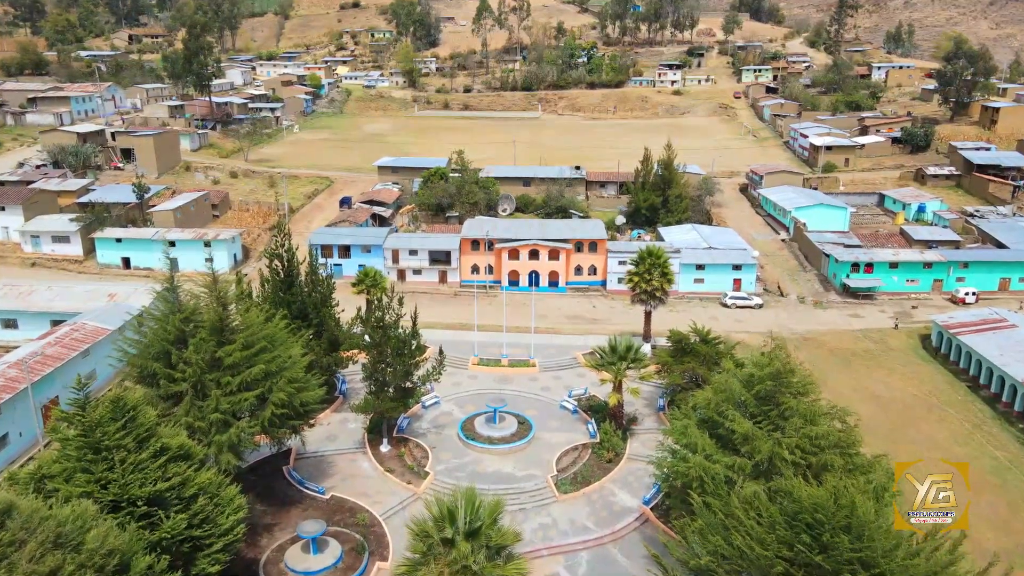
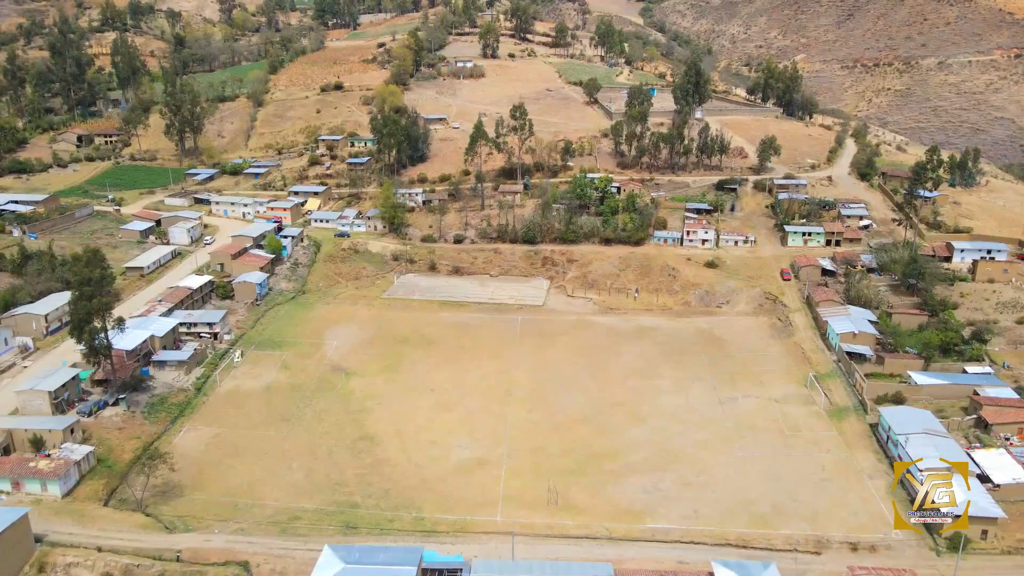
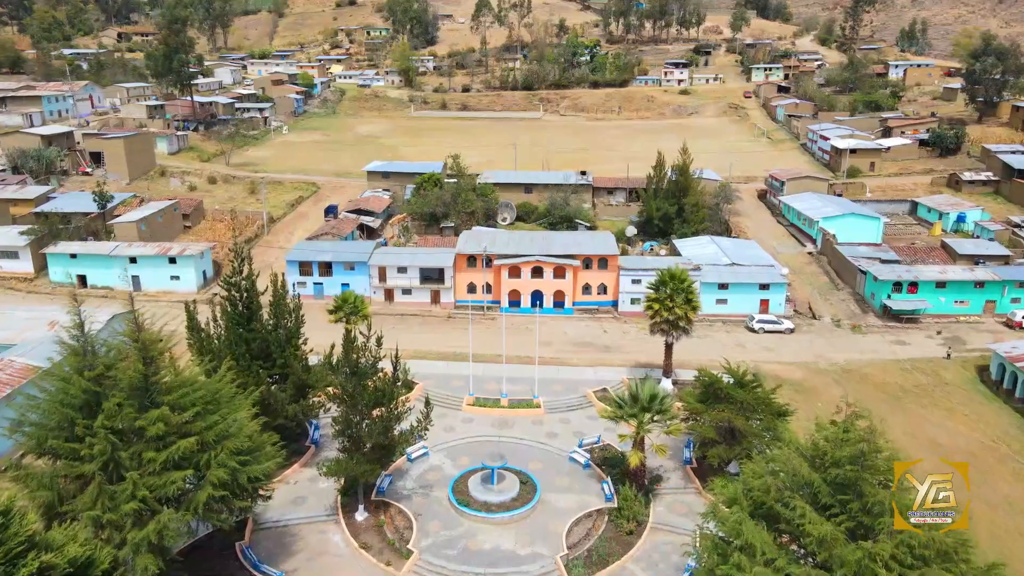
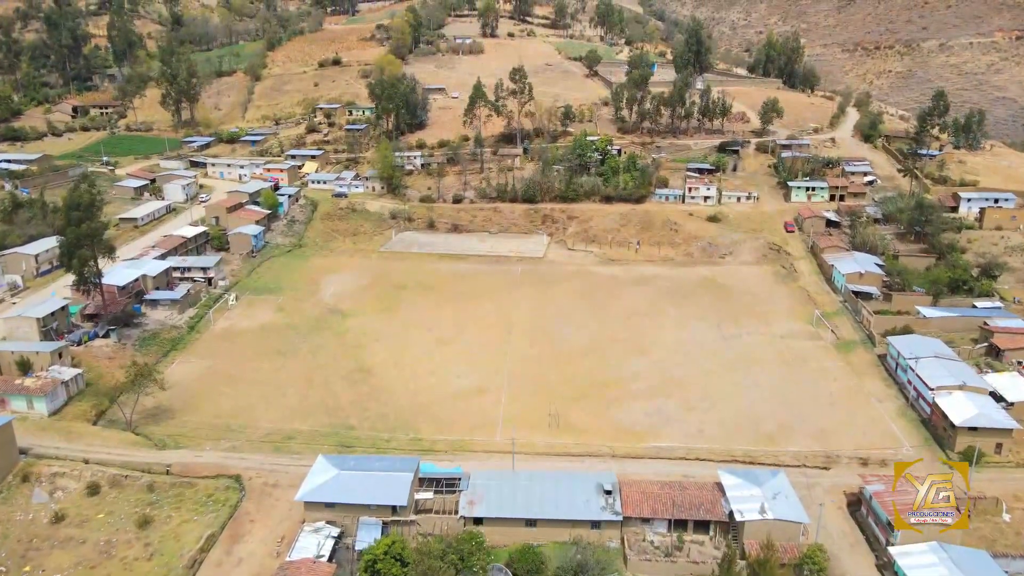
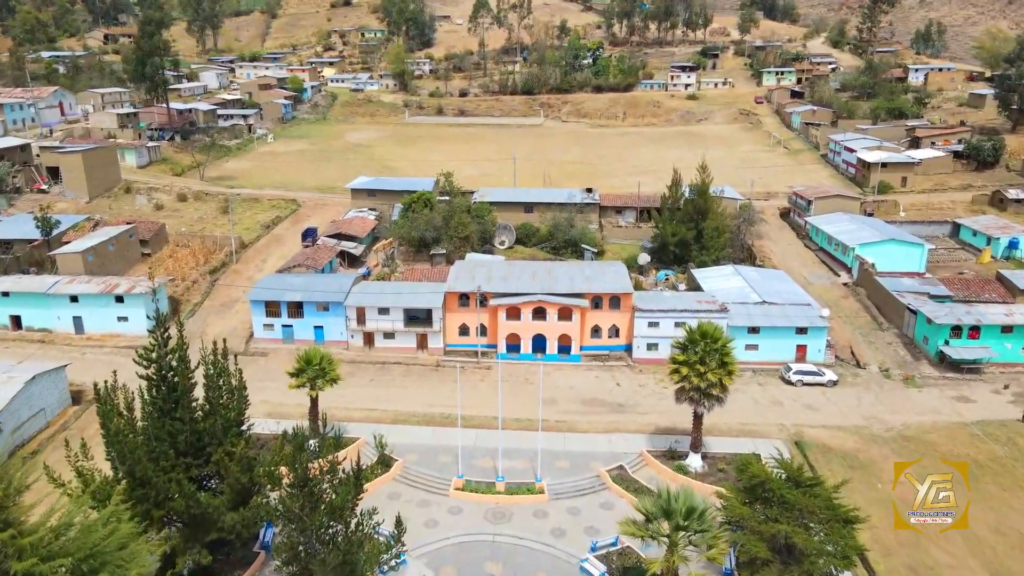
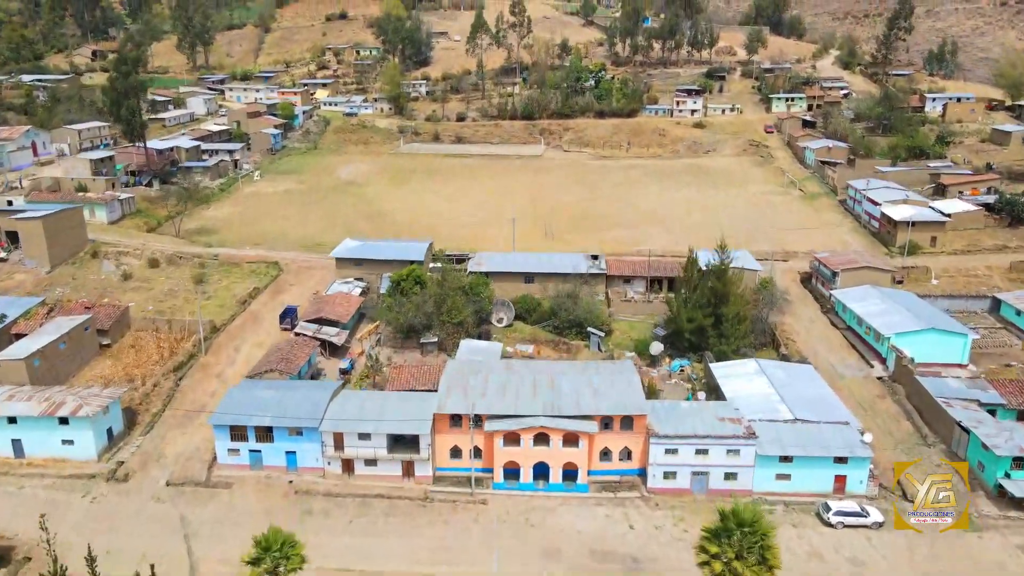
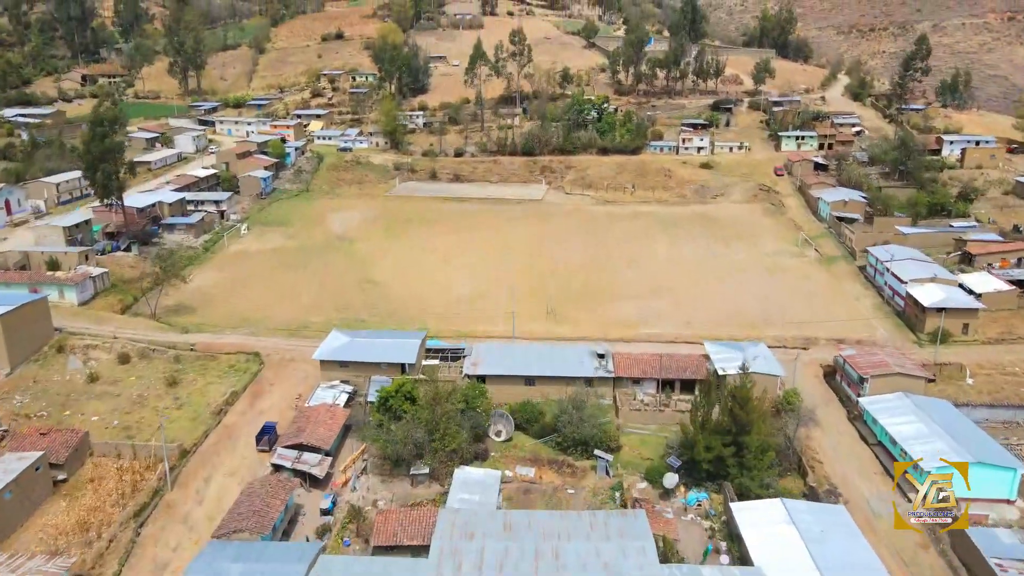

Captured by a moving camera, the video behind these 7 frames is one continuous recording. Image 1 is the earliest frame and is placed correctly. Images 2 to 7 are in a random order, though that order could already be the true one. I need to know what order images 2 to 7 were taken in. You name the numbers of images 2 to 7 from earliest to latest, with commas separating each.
3, 5, 6, 7, 4, 2
